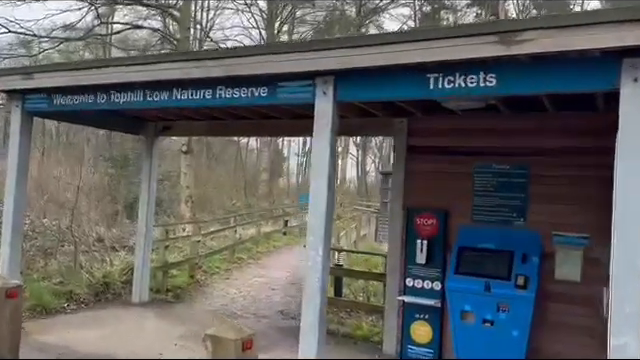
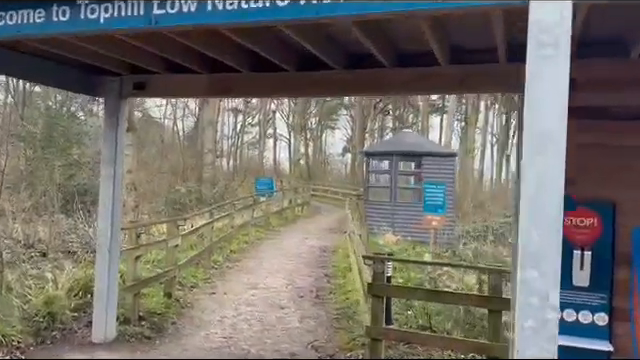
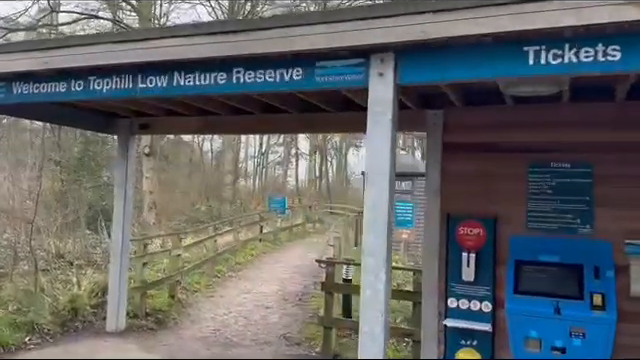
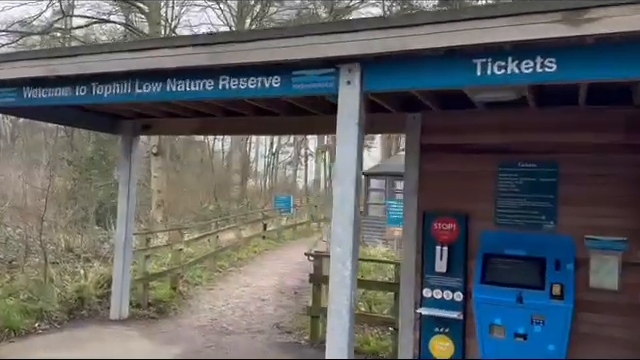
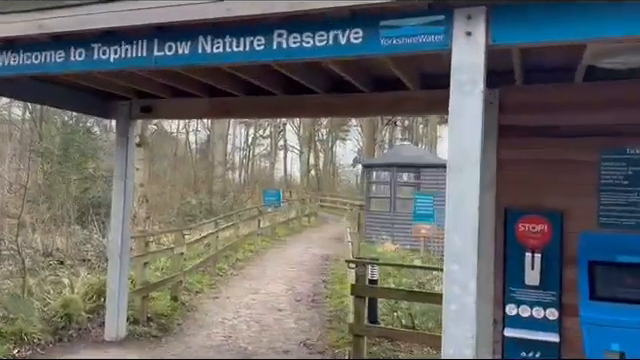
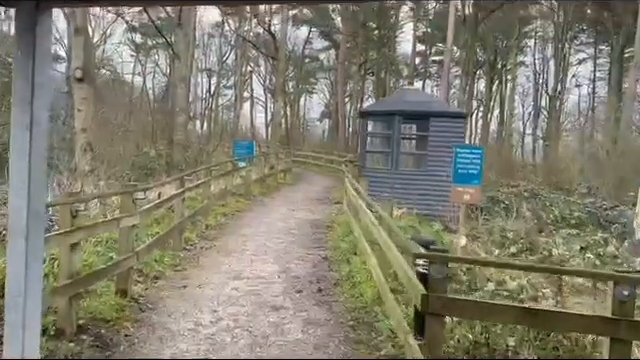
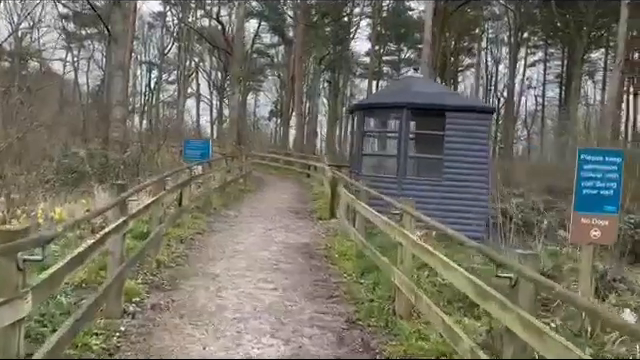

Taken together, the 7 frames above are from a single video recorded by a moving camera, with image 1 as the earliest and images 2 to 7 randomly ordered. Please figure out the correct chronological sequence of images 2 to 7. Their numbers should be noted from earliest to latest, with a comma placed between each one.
4, 3, 5, 2, 6, 7
